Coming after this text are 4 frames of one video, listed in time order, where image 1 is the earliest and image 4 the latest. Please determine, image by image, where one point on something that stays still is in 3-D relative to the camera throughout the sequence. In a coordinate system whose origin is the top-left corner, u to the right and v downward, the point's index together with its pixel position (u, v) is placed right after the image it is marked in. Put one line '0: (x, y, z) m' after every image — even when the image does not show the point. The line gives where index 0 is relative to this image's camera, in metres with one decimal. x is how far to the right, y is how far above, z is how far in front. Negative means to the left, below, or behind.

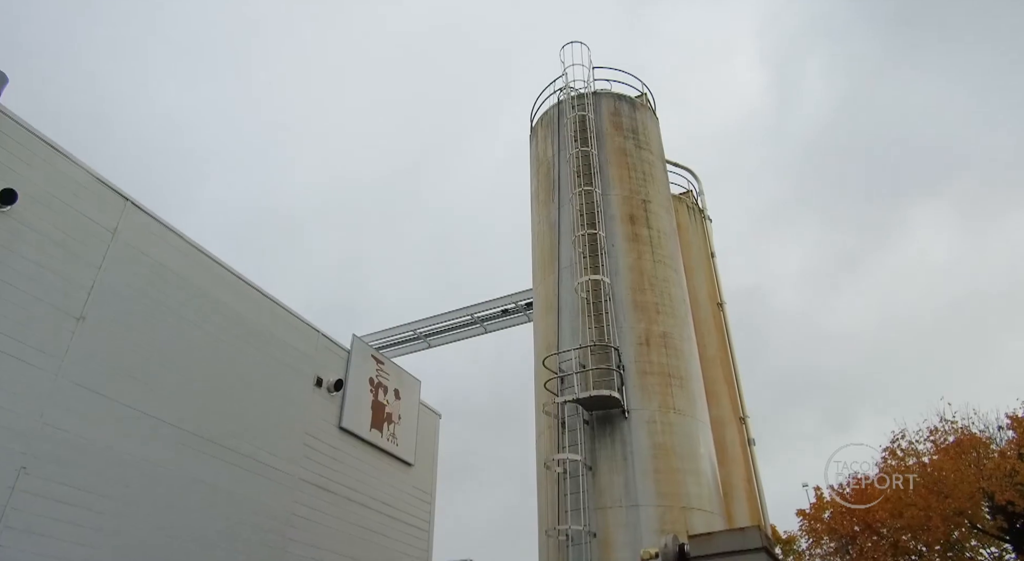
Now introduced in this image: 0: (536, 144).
0: (+0.6, +3.5, +18.8) m
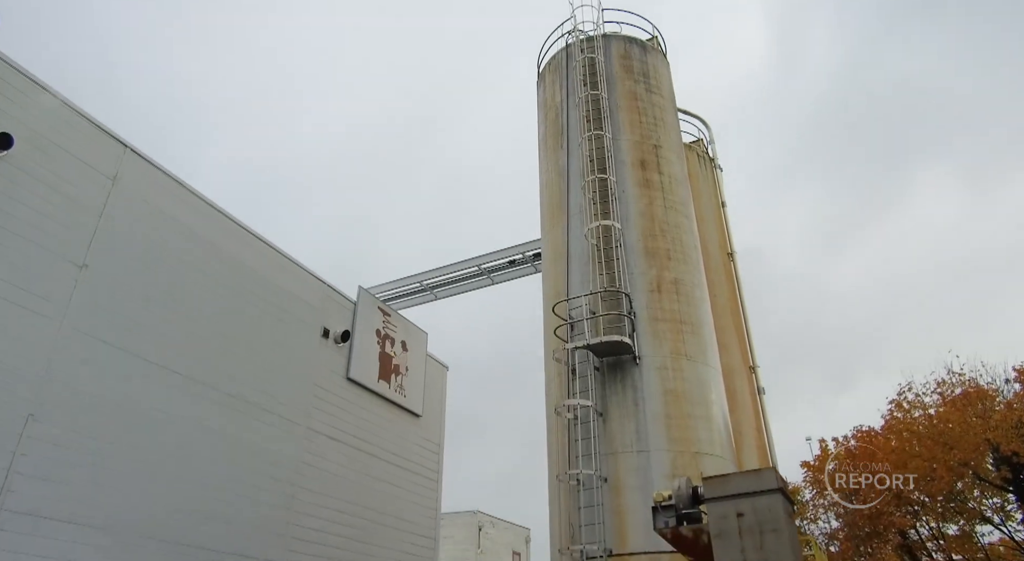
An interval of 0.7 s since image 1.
0: (+0.8, +4.8, +18.3) m
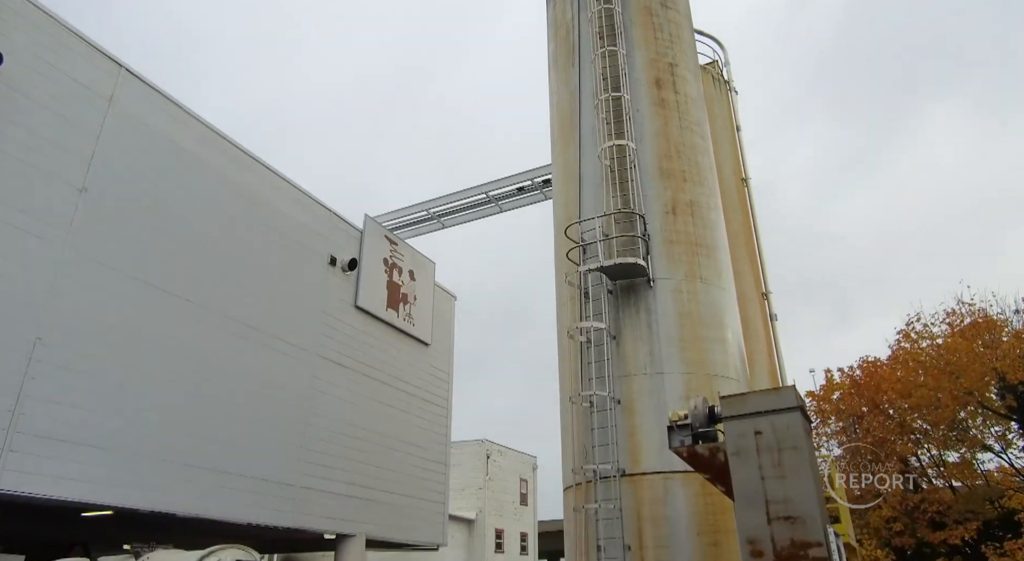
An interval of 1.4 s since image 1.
0: (+1.0, +6.6, +17.5) m
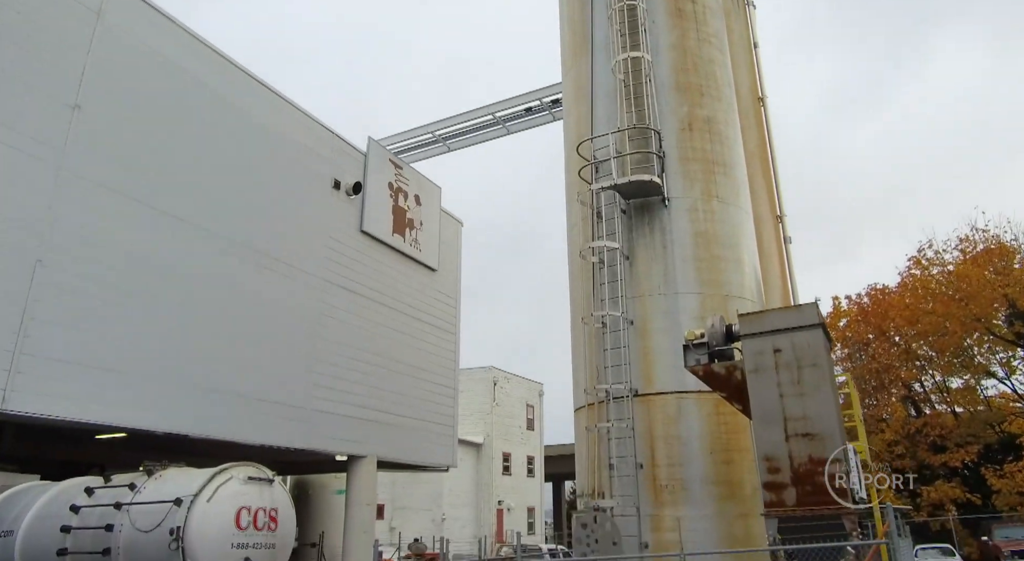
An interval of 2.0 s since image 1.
0: (+1.2, +8.4, +16.5) m
